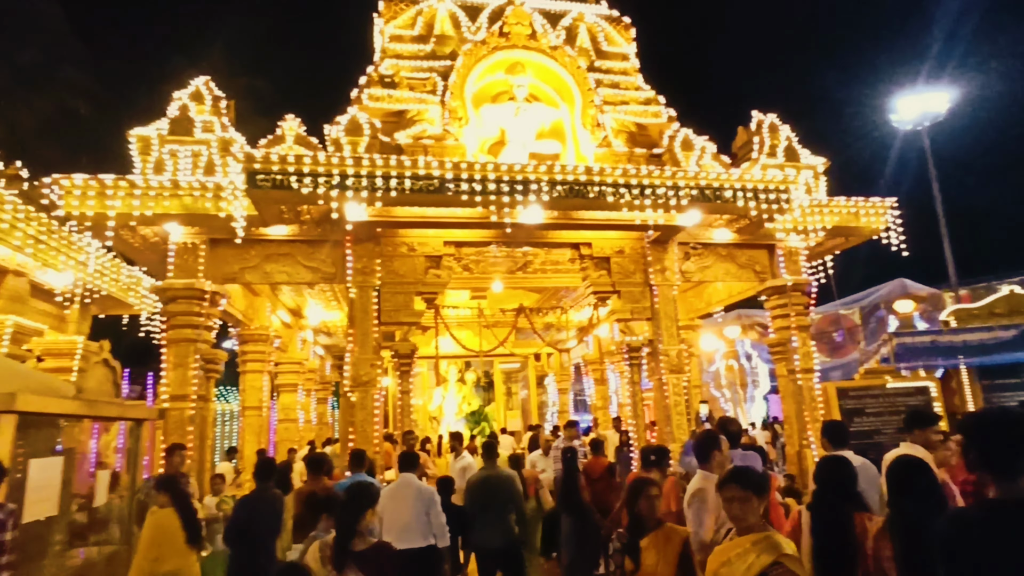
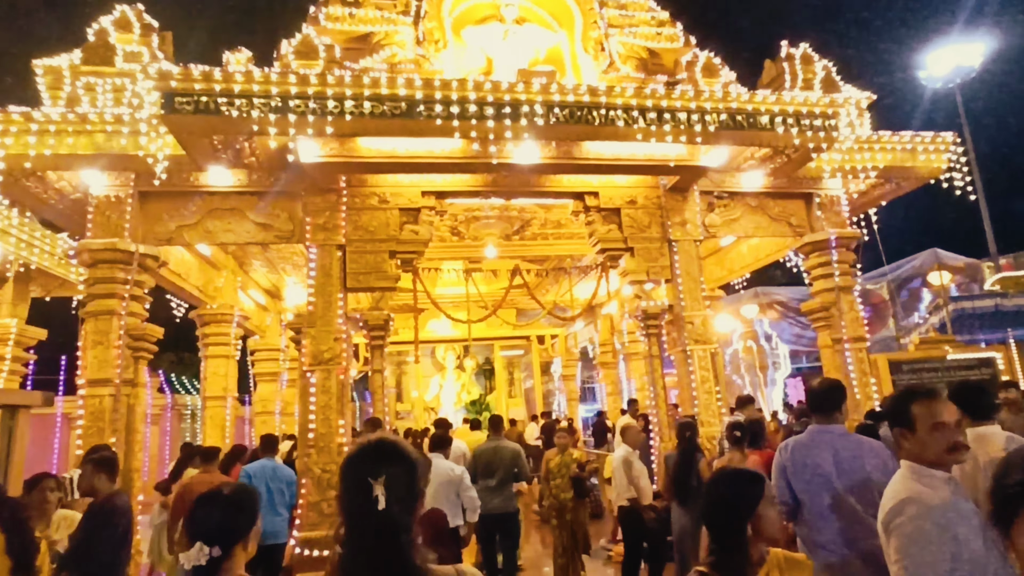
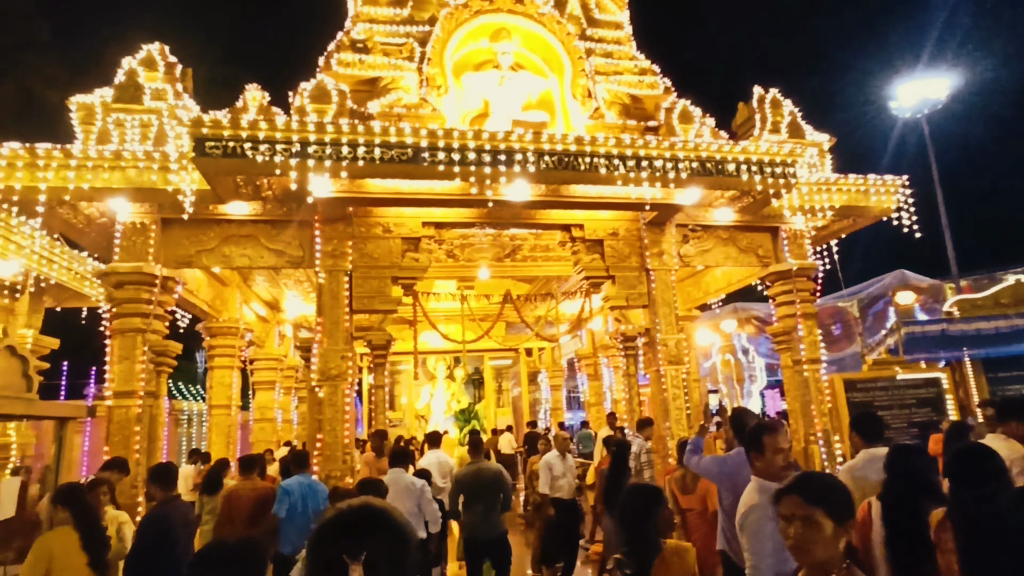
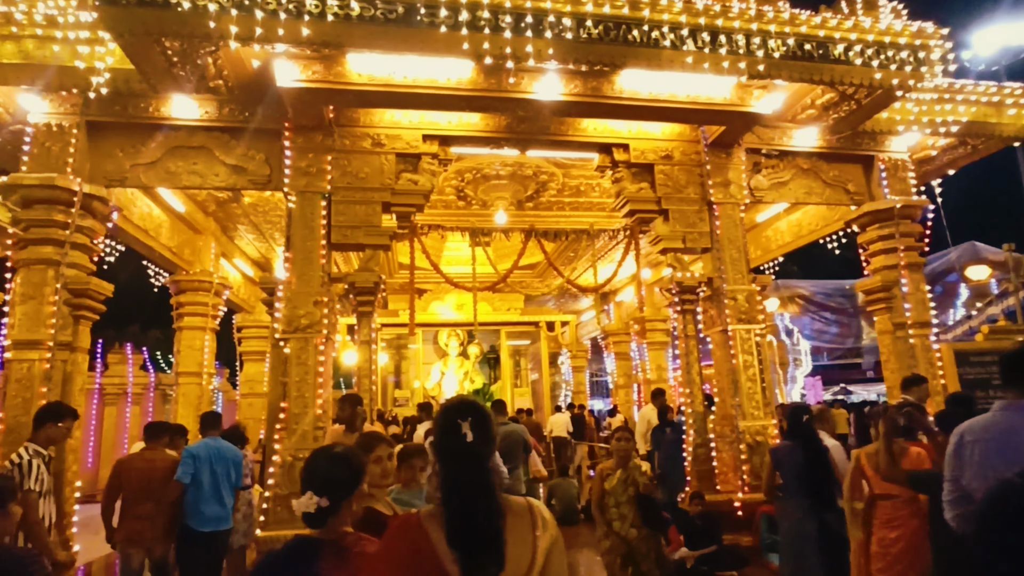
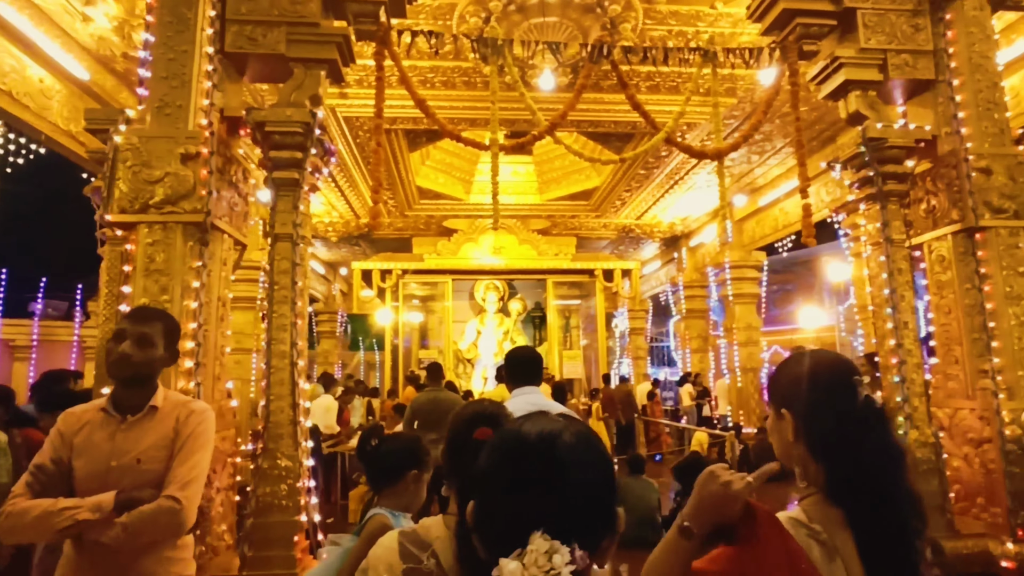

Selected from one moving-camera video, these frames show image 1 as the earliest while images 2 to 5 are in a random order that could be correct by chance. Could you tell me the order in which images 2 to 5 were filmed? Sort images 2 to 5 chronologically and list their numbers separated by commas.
3, 2, 4, 5
